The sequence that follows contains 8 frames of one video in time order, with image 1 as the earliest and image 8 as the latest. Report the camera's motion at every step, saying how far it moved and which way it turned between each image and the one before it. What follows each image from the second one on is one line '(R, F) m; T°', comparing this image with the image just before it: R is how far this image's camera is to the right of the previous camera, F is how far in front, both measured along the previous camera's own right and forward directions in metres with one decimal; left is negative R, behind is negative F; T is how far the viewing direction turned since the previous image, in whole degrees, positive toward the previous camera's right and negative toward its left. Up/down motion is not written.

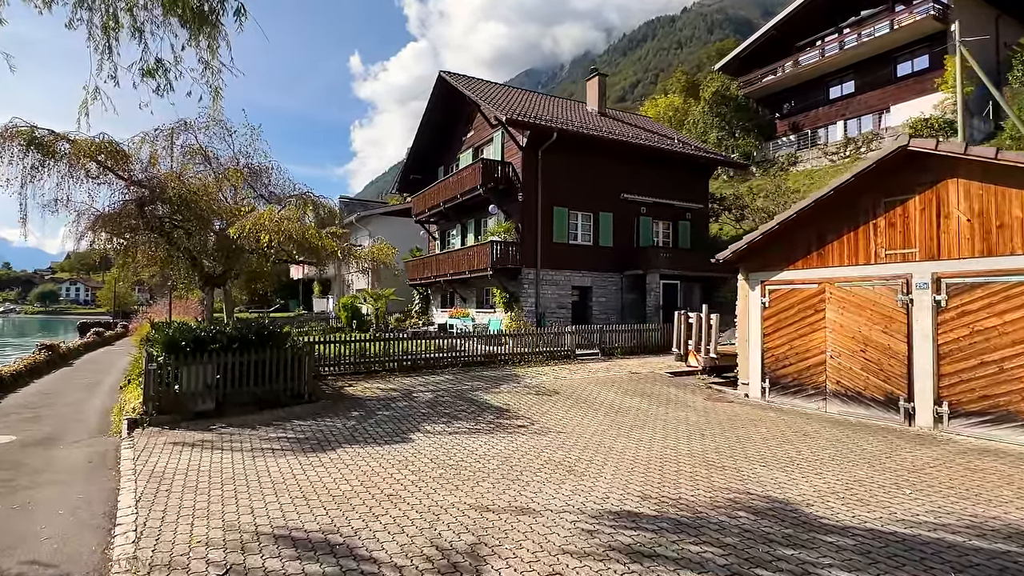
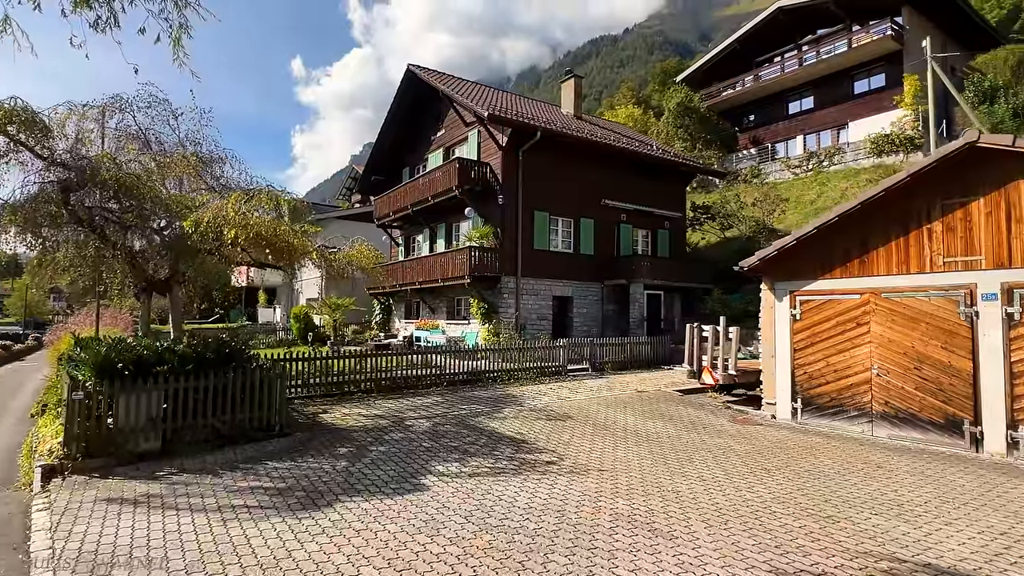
(-1.2, +1.7) m; +6°
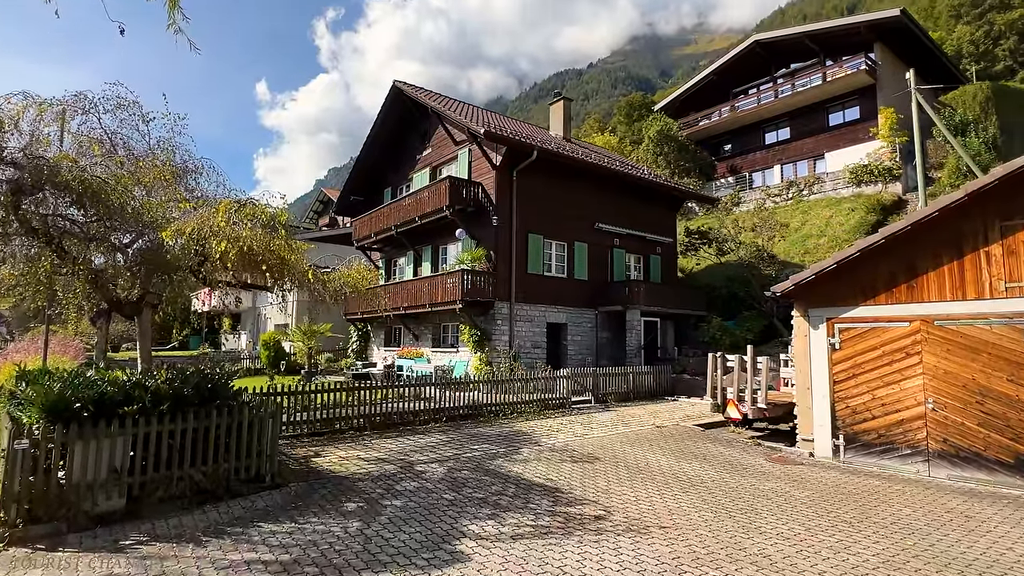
(-1.0, +1.1) m; +4°
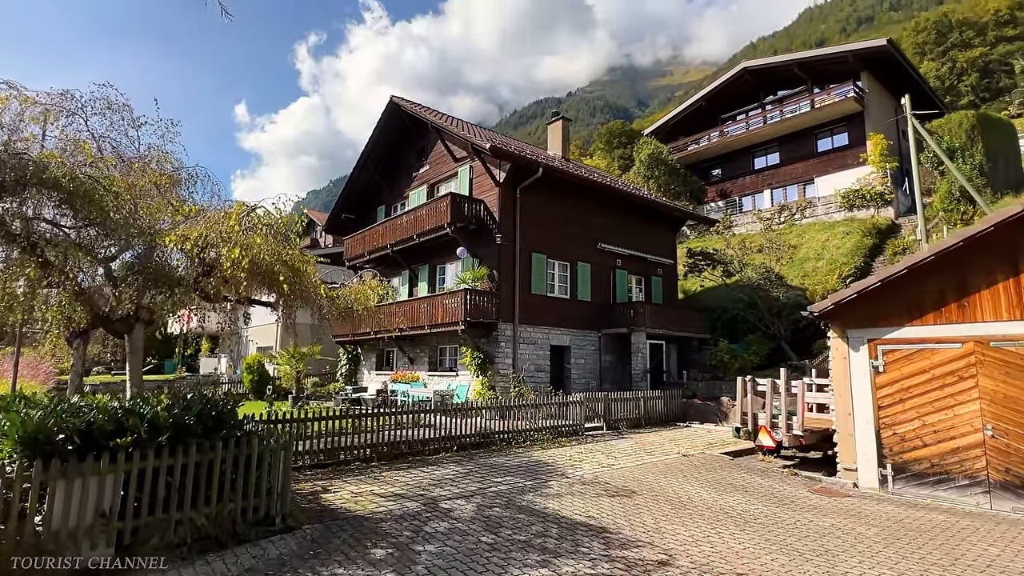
(-0.8, +0.8) m; +2°
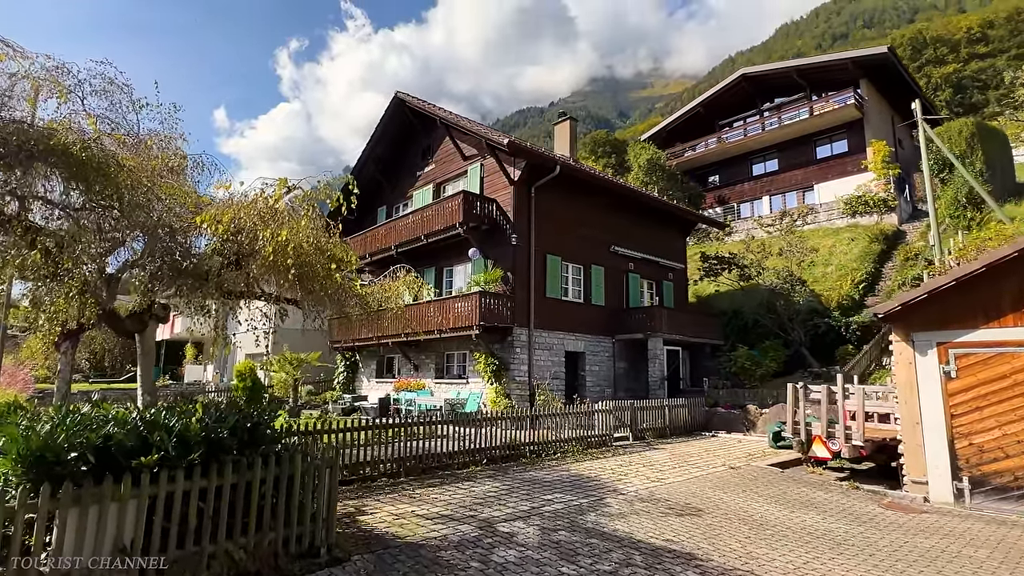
(-1.1, +0.9) m; +2°
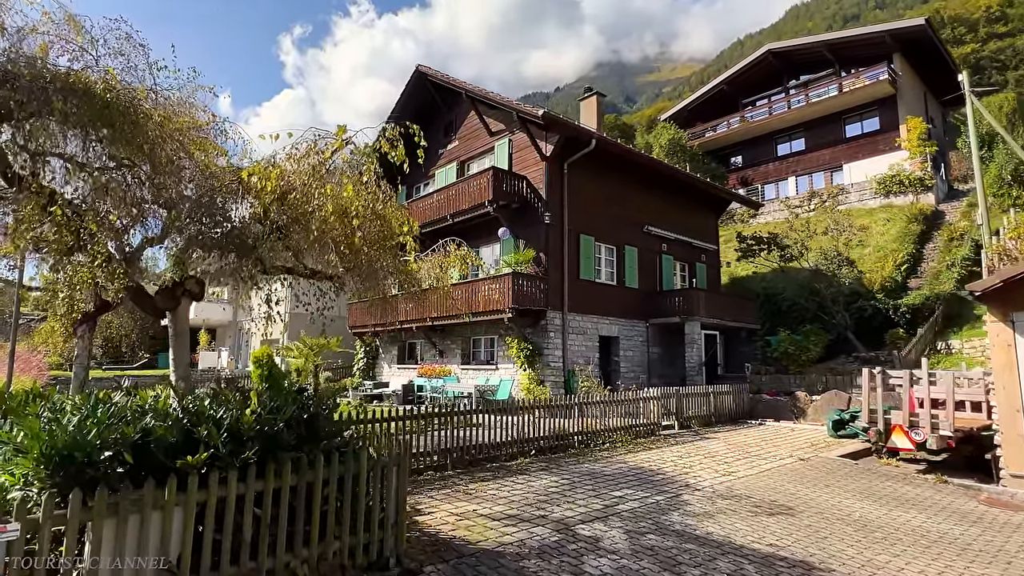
(-0.8, +0.9) m; -1°
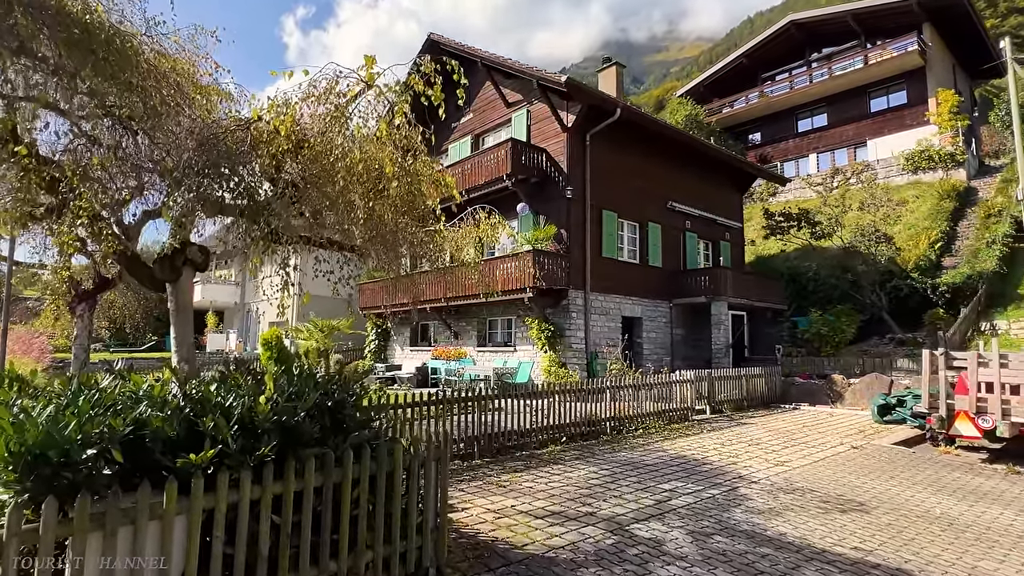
(-0.4, +0.8) m; -1°
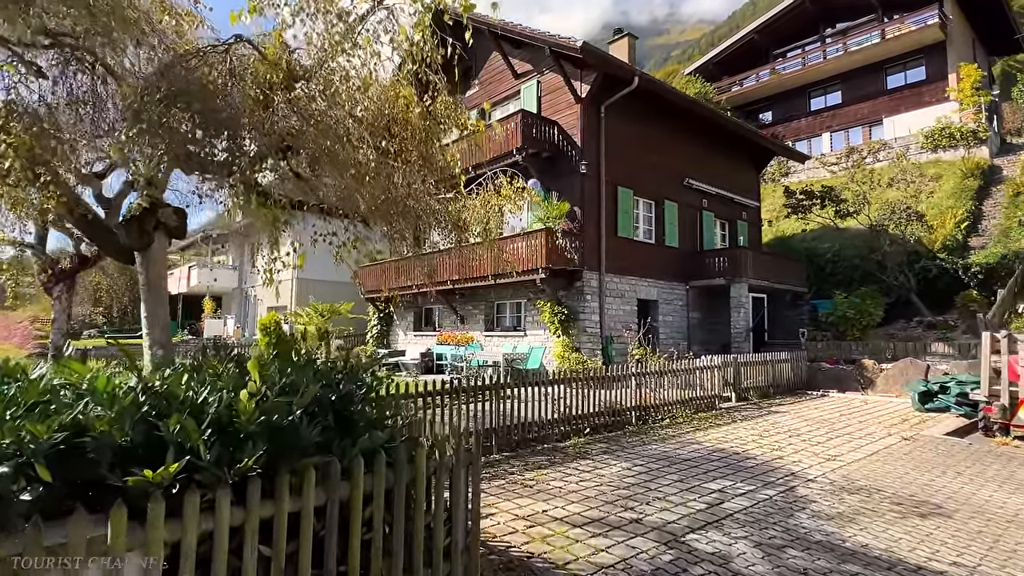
(-0.3, +0.9) m; 0°
